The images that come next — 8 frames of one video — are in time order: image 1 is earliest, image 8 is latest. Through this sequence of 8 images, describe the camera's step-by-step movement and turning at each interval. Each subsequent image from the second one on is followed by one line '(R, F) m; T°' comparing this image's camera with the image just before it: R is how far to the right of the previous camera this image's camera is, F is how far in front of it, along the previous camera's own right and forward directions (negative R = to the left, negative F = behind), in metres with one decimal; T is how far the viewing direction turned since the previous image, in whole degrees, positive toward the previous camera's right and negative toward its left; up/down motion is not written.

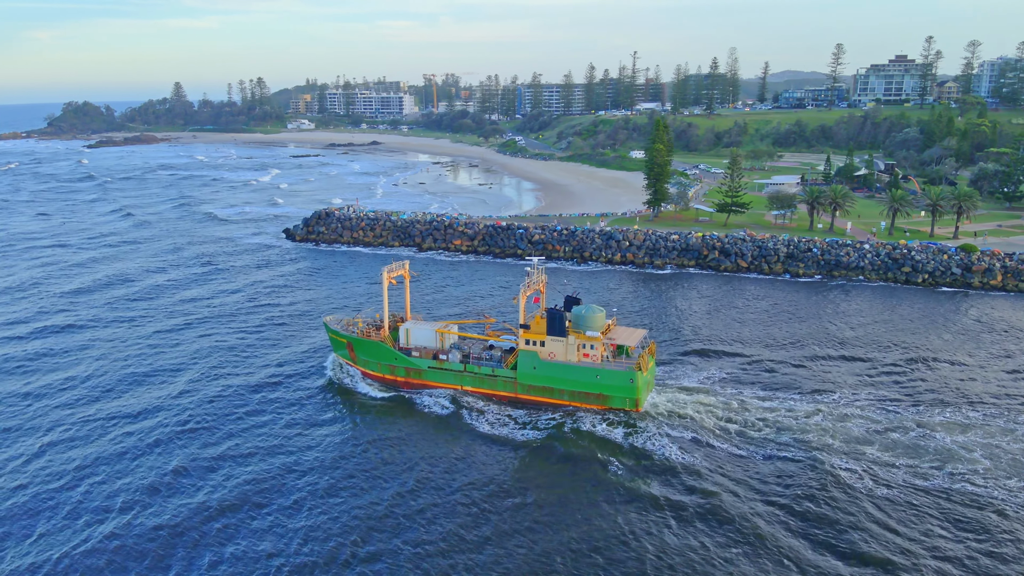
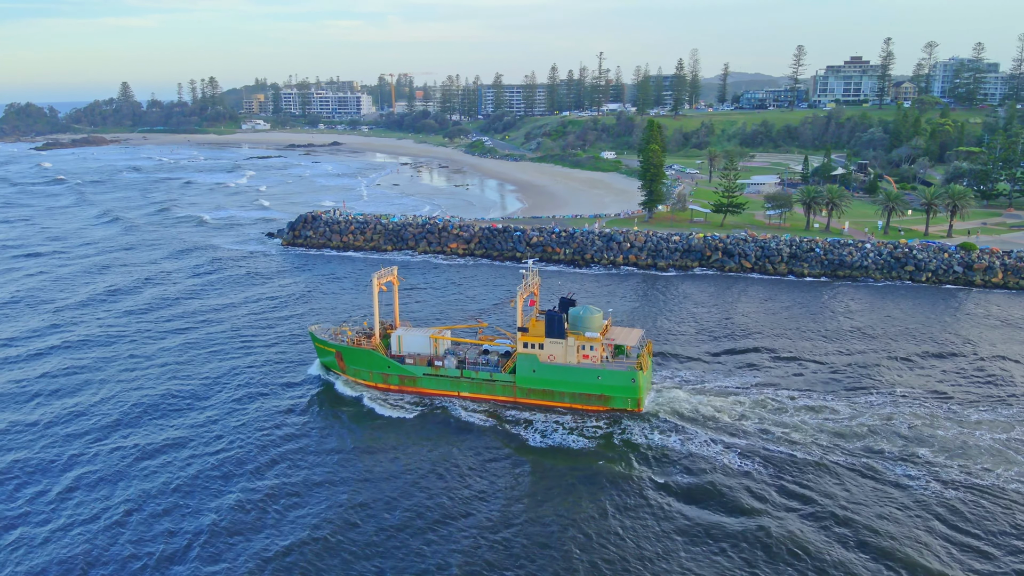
(-3.0, +0.9) m; +4°
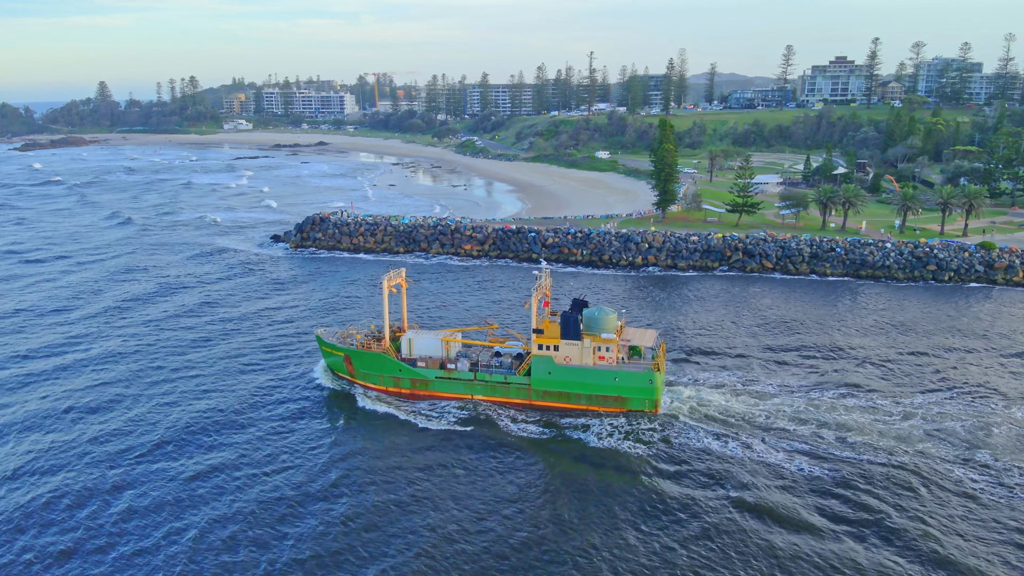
(-2.4, +0.6) m; +2°
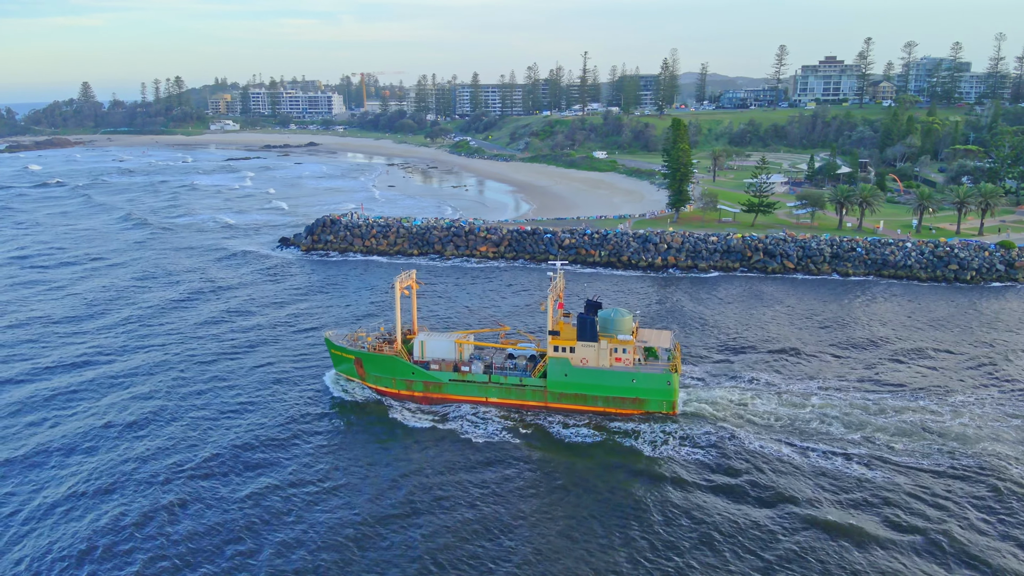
(-2.1, +0.5) m; +1°
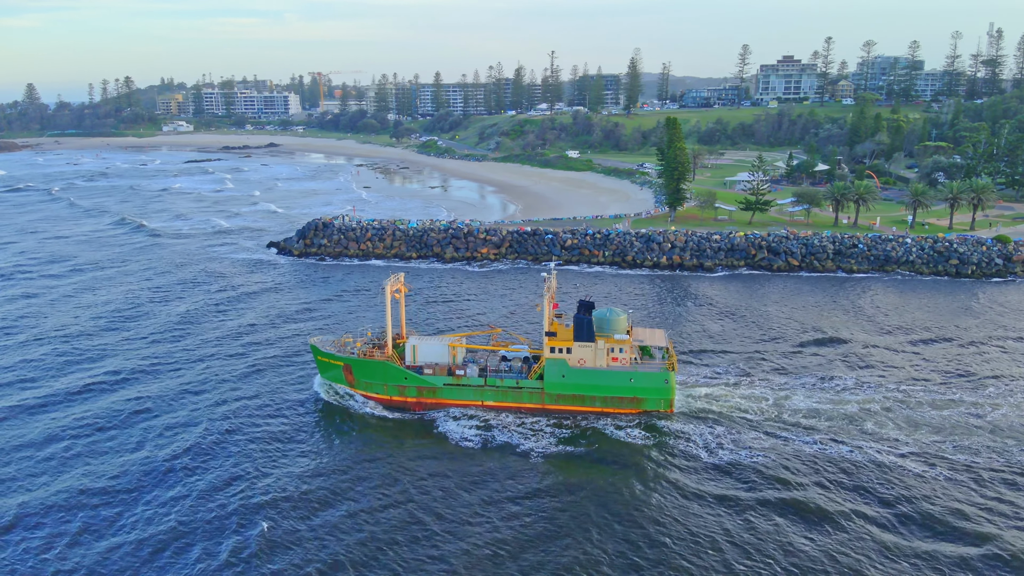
(-3.1, +0.6) m; +3°
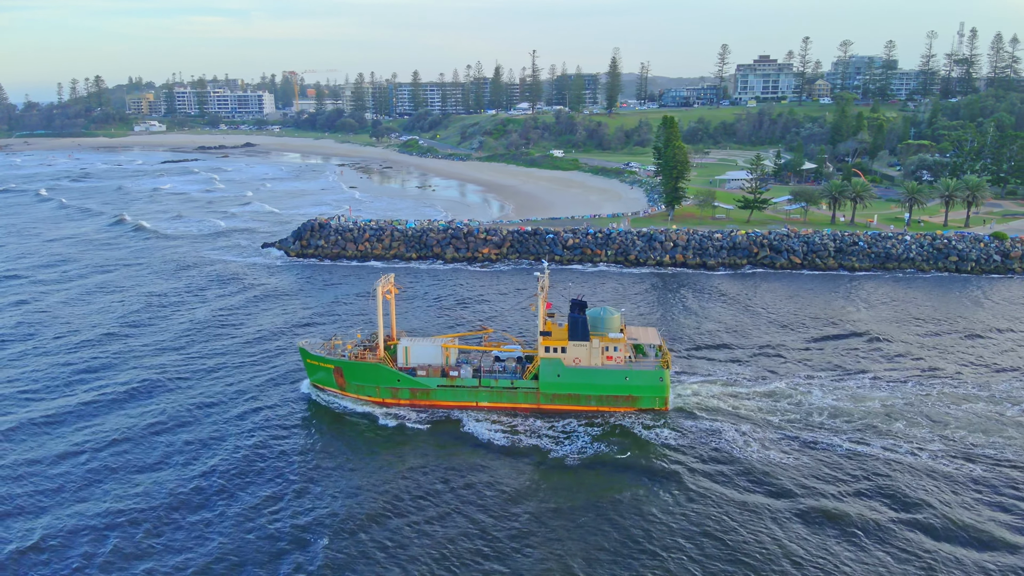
(-1.8, +0.3) m; +2°
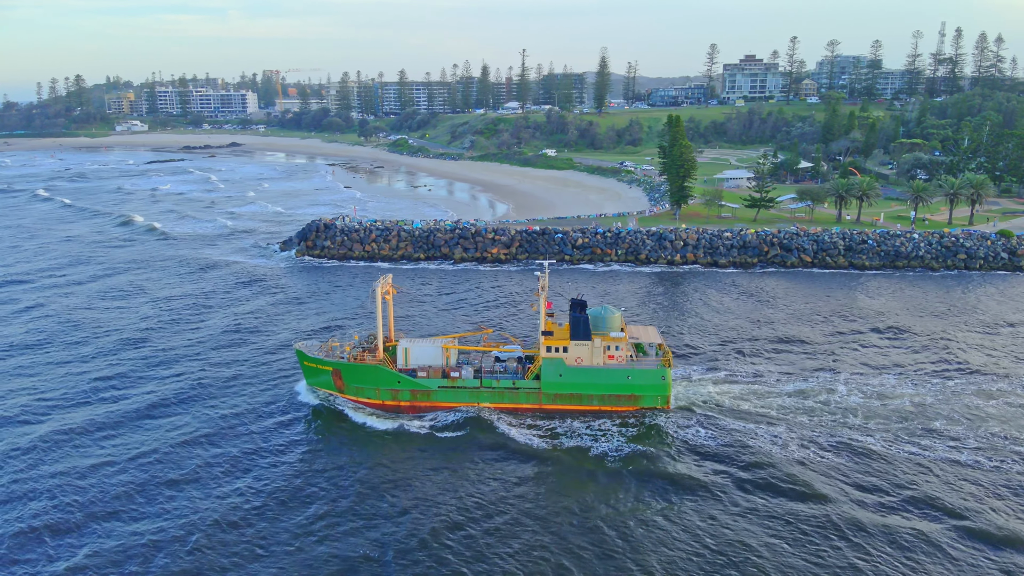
(-1.8, +0.2) m; +1°
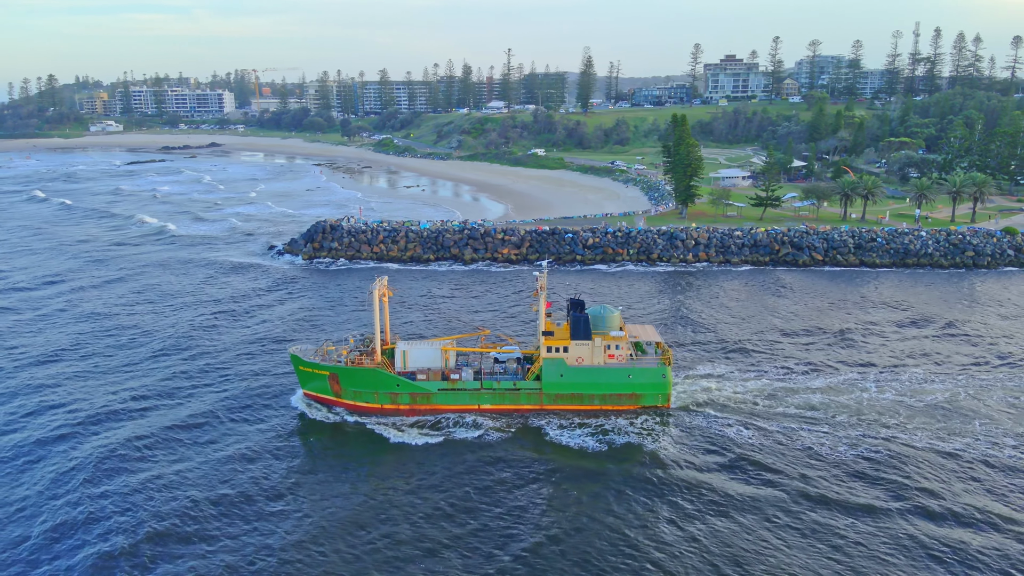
(-2.3, +0.3) m; +2°
